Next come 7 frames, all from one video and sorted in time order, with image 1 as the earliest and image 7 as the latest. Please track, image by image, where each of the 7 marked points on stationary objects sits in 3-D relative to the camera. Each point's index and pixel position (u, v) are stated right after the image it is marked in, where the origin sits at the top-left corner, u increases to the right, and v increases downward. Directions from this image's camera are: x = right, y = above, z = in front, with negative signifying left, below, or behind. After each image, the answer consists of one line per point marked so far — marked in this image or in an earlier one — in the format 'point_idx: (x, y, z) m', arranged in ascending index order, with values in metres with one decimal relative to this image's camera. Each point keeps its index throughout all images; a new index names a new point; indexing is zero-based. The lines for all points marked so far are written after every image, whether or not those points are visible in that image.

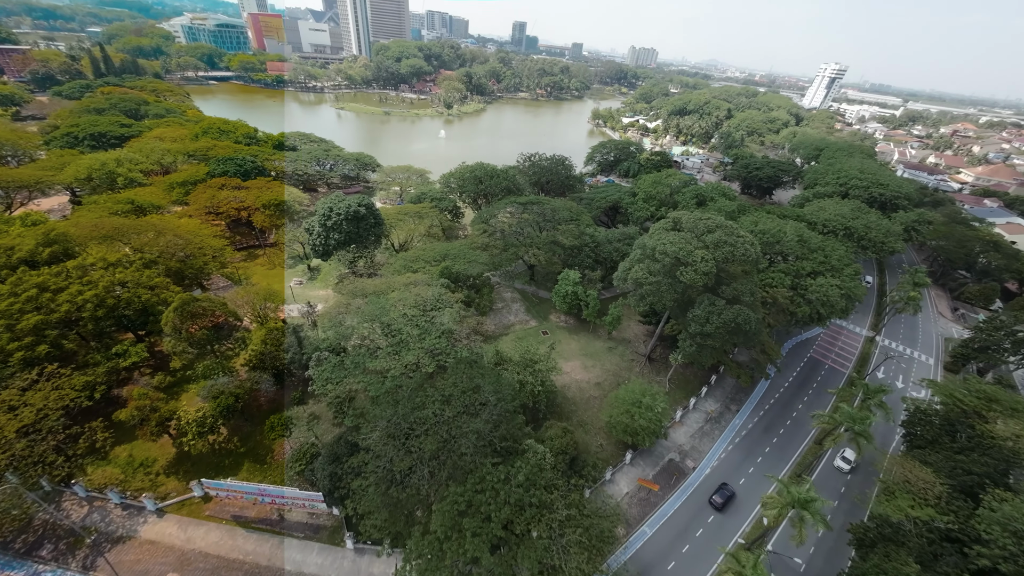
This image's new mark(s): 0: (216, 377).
0: (-12.6, -3.9, +15.8) m
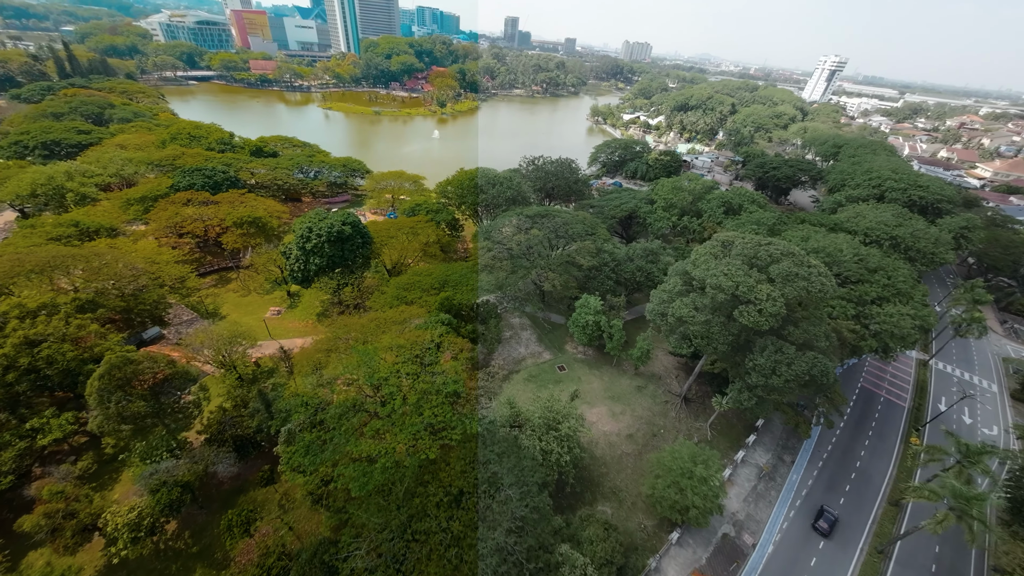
0: (-11.8, -5.8, +12.5) m
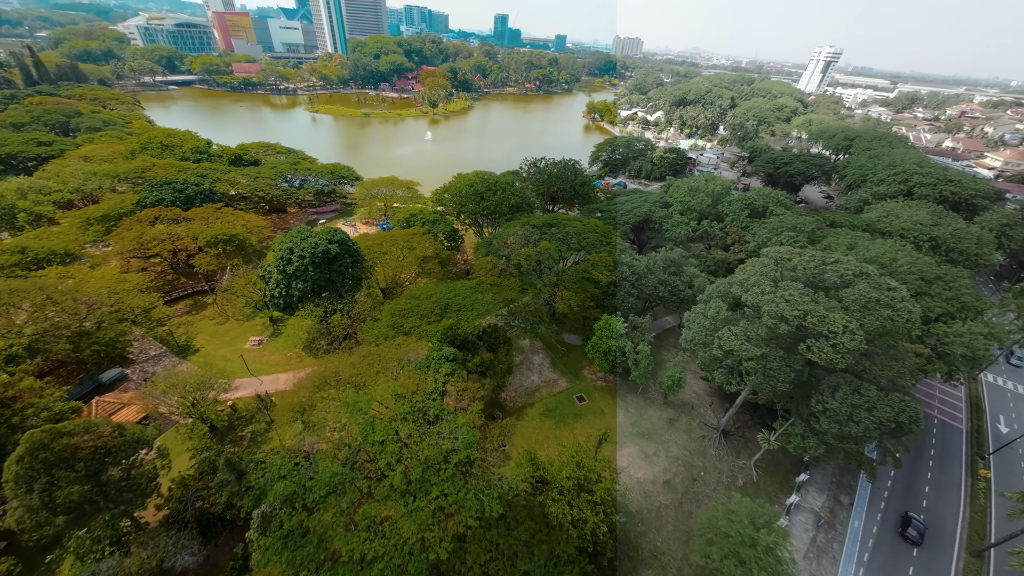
0: (-11.0, -7.2, +10.0) m
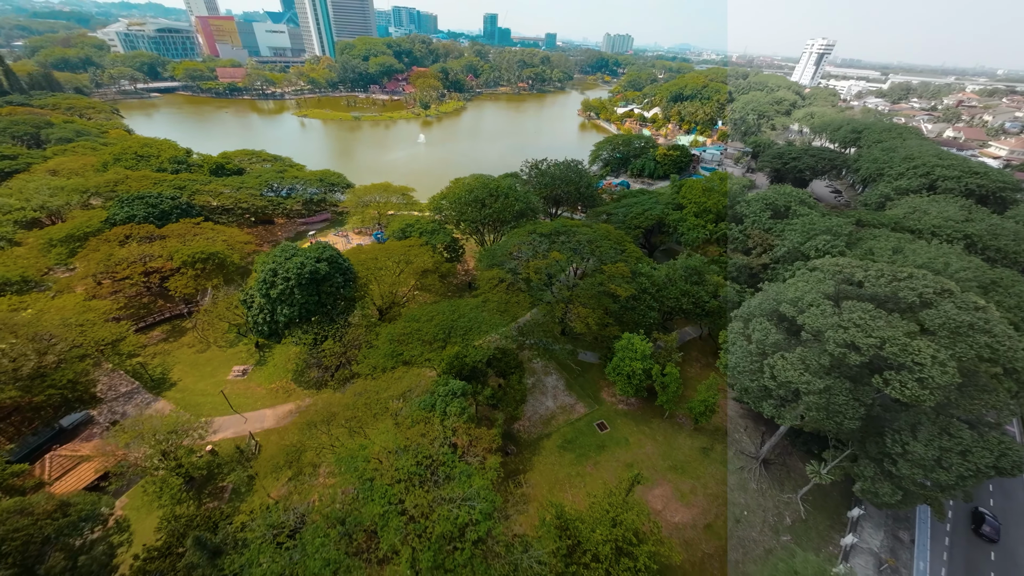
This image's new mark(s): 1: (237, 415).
0: (-10.3, -8.4, +8.1) m
1: (-11.9, -5.5, +16.1) m
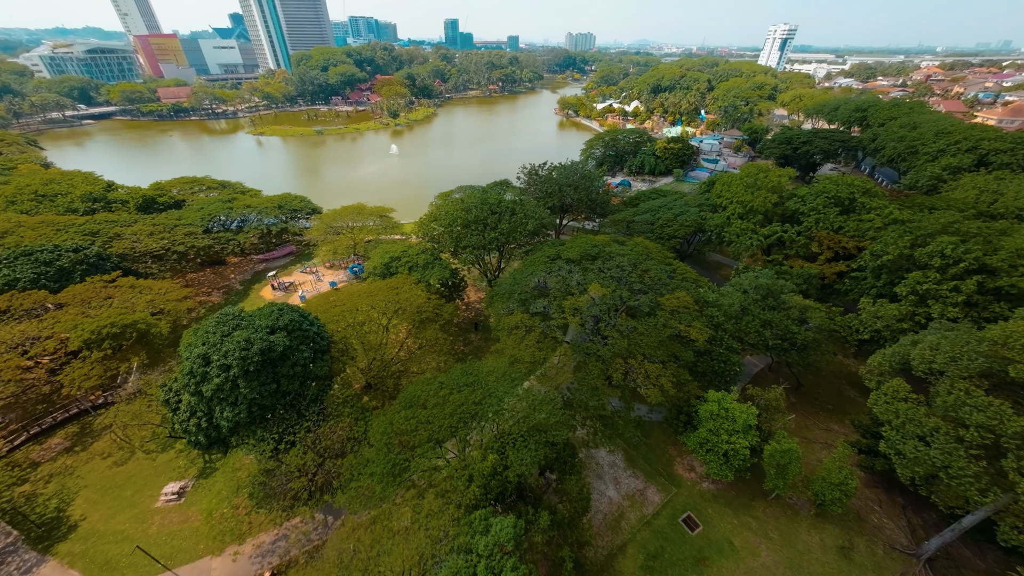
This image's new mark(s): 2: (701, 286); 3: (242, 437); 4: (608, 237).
0: (-7.8, -11.0, +2.8) m
1: (-10.0, -8.3, +10.8) m
2: (+7.9, +0.1, +15.8) m
3: (-8.5, -4.5, +11.8) m
4: (+5.0, +2.7, +19.6) m
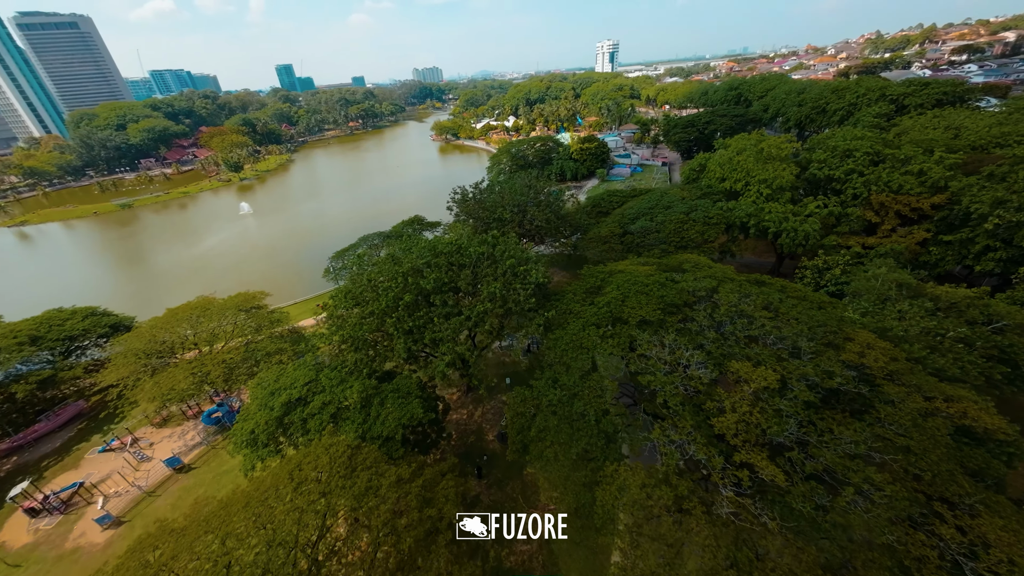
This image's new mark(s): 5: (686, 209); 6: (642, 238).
0: (0.0, -13.7, -7.1) m
1: (-4.8, -12.5, +0.1) m
2: (+8.6, -0.5, +9.9) m
3: (-4.5, -8.6, +1.6) m
4: (+4.3, +0.9, +12.9) m
5: (+7.8, +3.6, +16.9) m
6: (+5.7, +2.3, +16.4) m
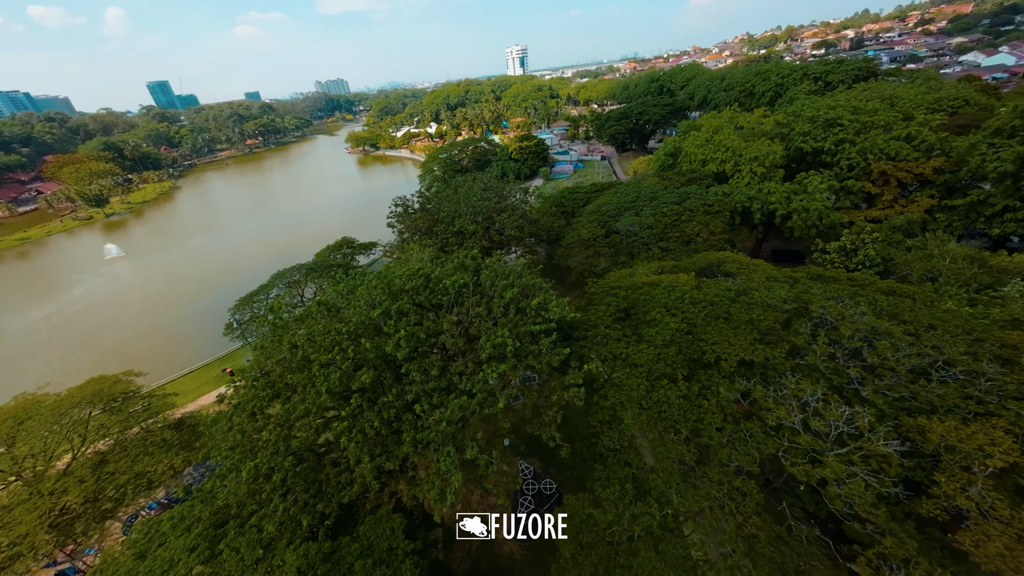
0: (+4.9, -13.9, -10.5) m
1: (-1.1, -13.6, -4.2) m
2: (+8.9, -0.2, +7.8) m
3: (-1.6, -9.6, -2.6) m
4: (+4.0, +0.5, +10.1) m
5: (+6.4, +3.5, +14.6) m
6: (+4.5, +1.9, +13.8) m
